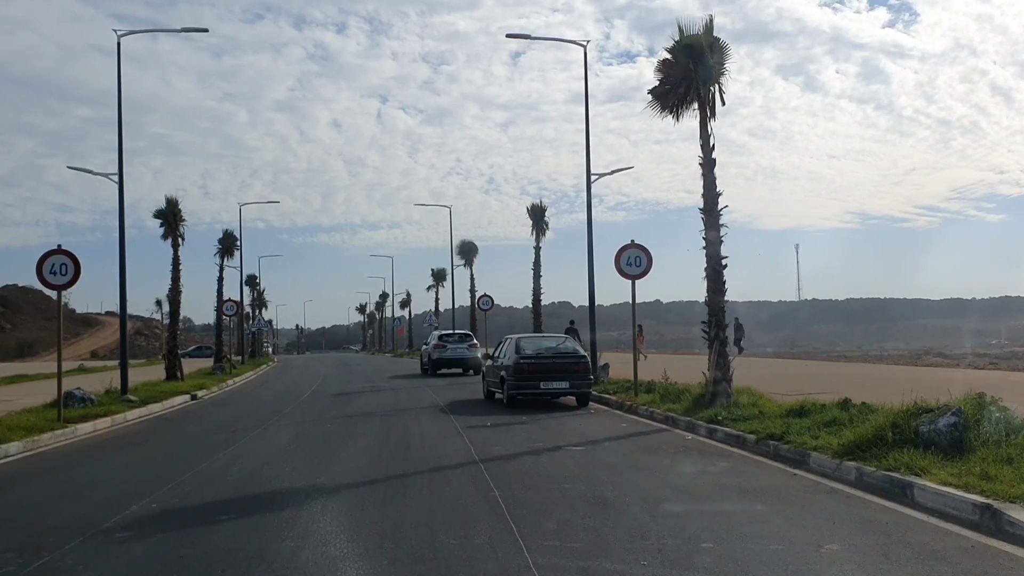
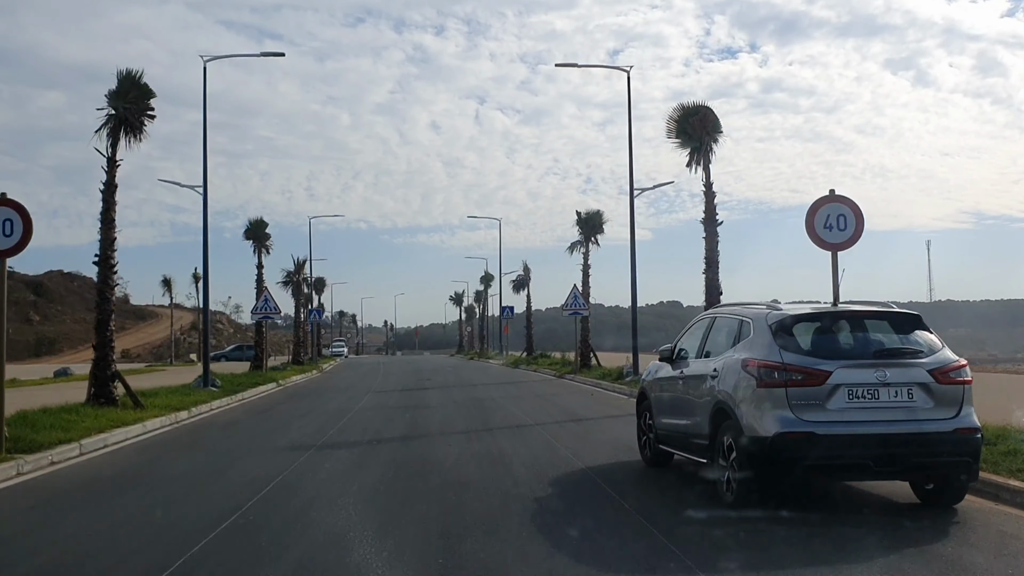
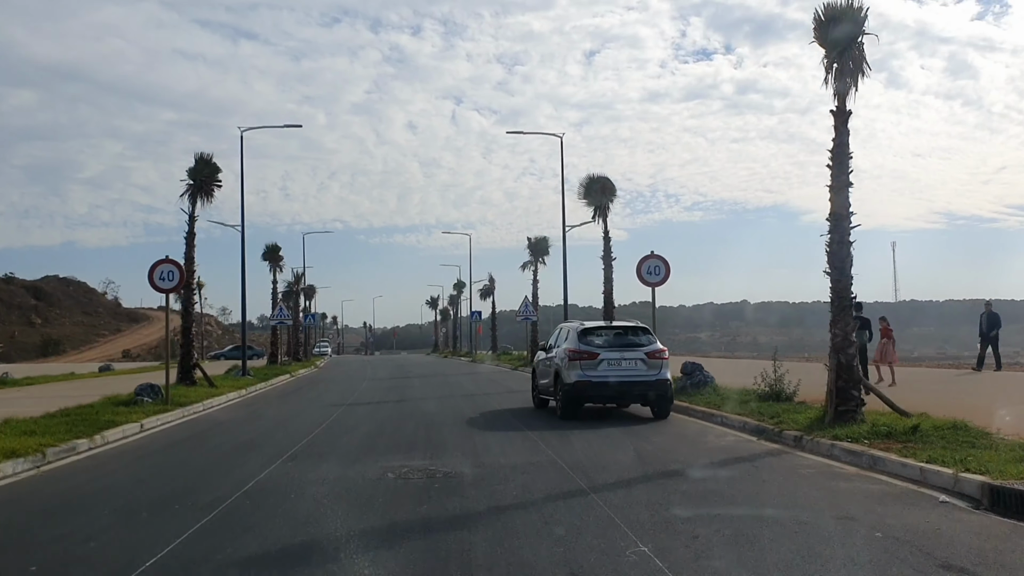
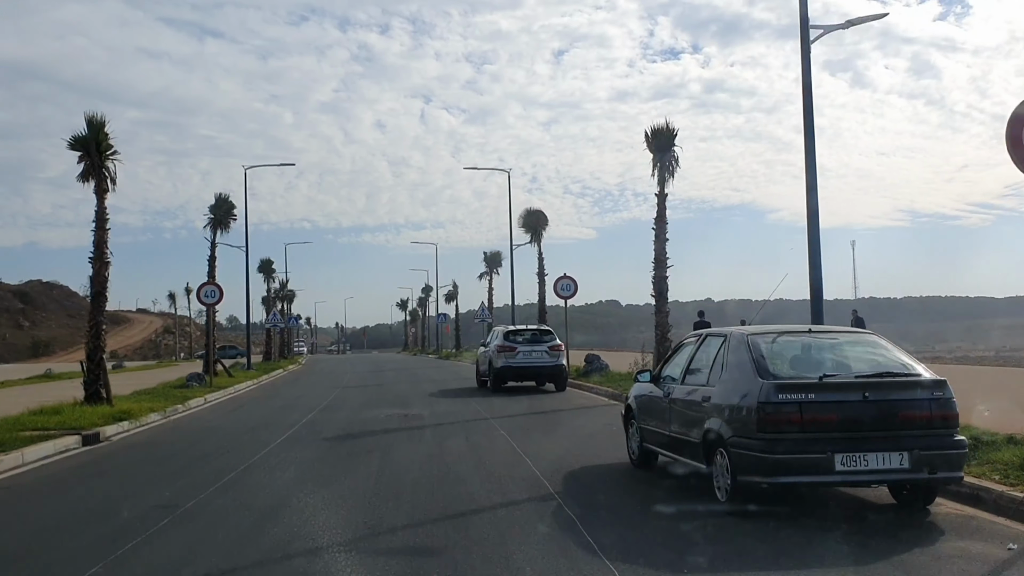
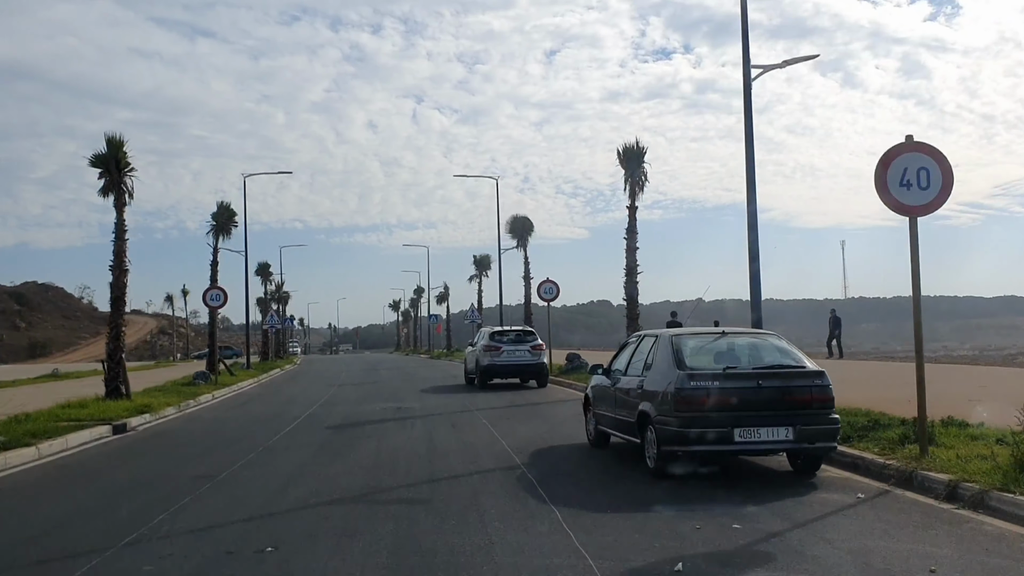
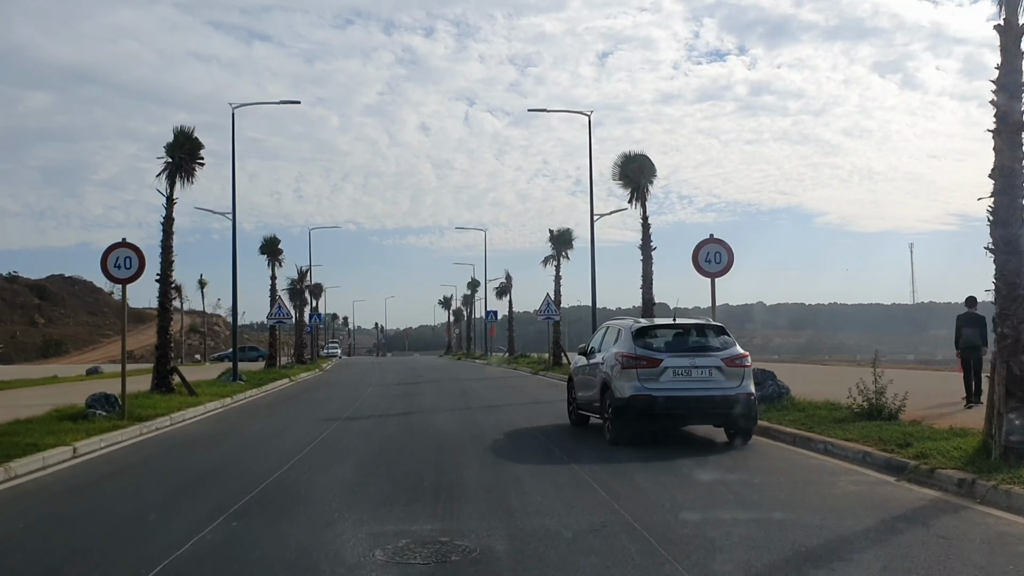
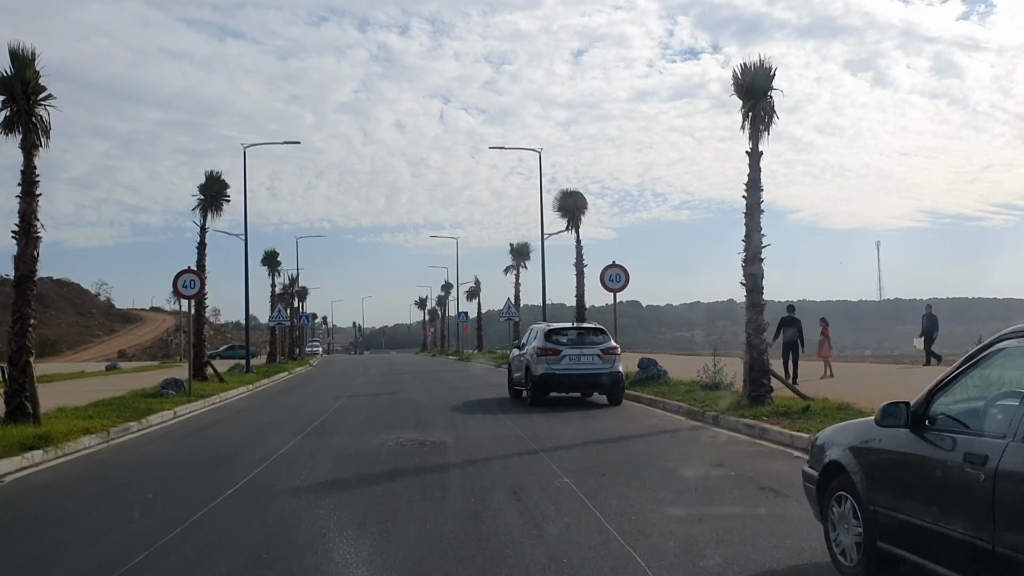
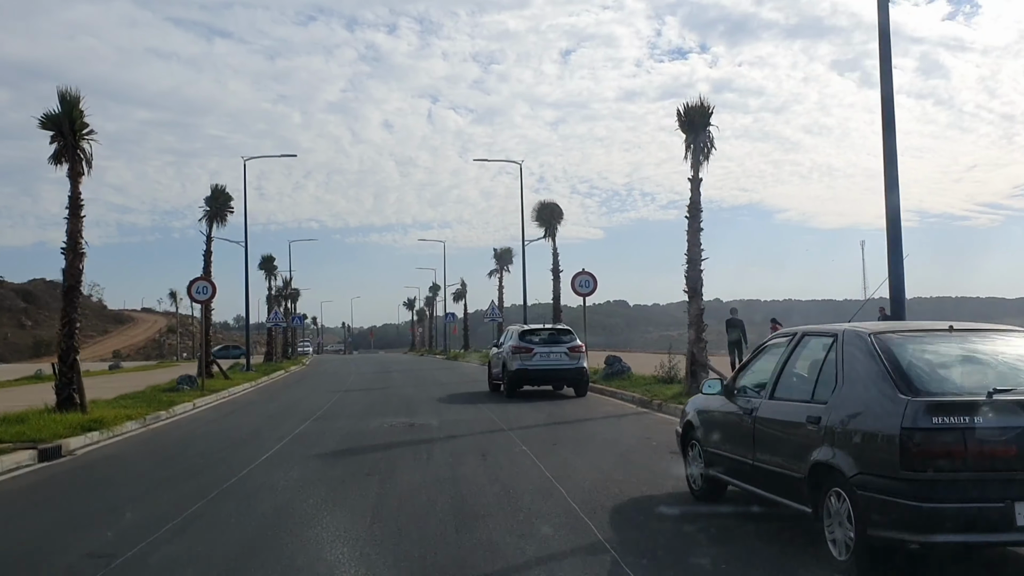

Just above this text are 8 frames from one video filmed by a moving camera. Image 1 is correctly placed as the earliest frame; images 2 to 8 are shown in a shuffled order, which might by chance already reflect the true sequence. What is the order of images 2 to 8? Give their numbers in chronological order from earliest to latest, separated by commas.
5, 4, 8, 7, 3, 6, 2
